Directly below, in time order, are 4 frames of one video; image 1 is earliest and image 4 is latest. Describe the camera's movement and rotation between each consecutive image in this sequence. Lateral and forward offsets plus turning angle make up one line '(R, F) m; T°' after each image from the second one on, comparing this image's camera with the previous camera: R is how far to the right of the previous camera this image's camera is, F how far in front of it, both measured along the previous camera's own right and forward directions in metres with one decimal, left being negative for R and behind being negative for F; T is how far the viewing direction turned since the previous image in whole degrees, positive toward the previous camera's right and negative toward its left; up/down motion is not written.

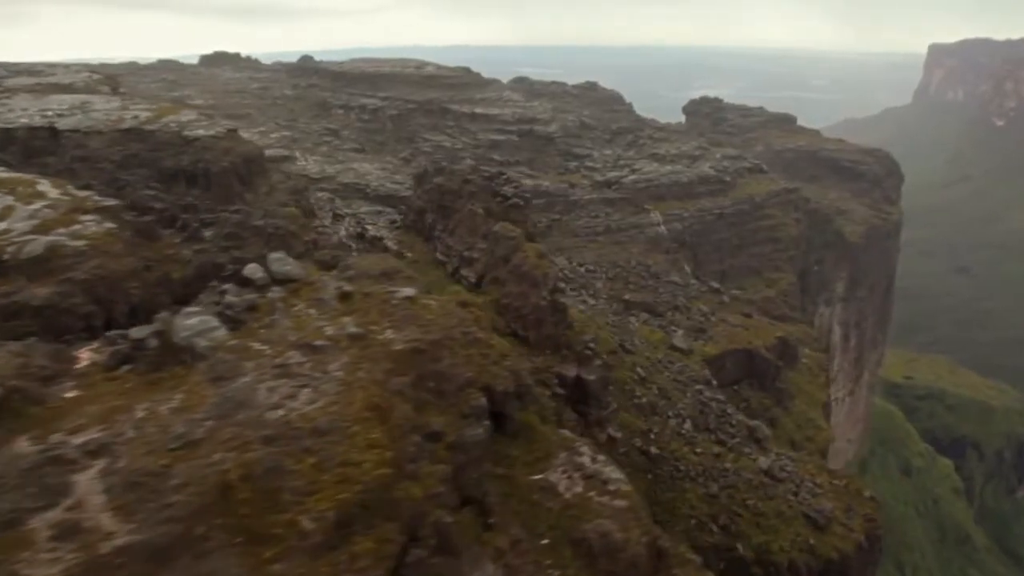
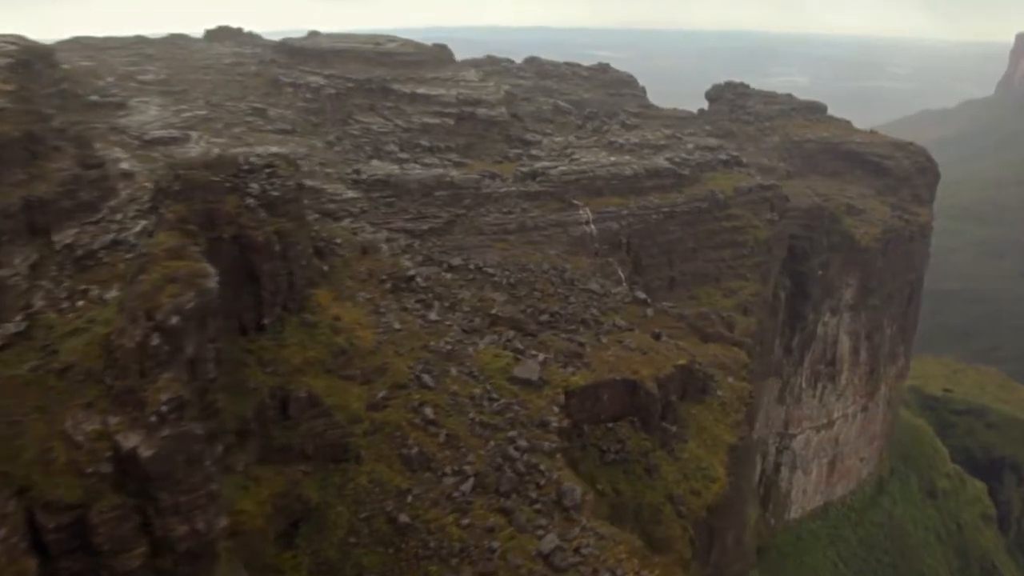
(+5.7, +3.2) m; -5°
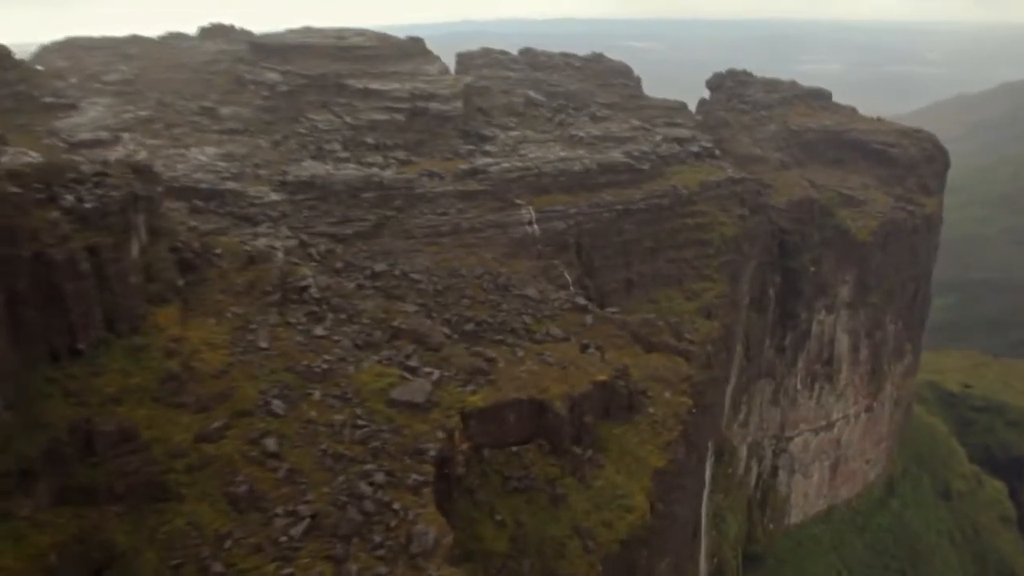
(+3.2, +1.4) m; -3°
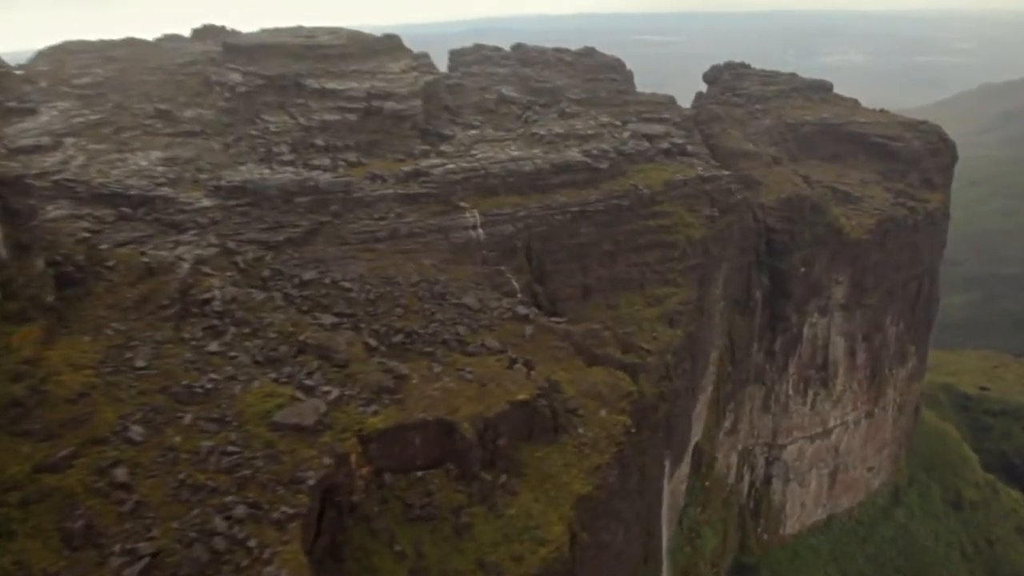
(+2.6, +1.1) m; -2°
